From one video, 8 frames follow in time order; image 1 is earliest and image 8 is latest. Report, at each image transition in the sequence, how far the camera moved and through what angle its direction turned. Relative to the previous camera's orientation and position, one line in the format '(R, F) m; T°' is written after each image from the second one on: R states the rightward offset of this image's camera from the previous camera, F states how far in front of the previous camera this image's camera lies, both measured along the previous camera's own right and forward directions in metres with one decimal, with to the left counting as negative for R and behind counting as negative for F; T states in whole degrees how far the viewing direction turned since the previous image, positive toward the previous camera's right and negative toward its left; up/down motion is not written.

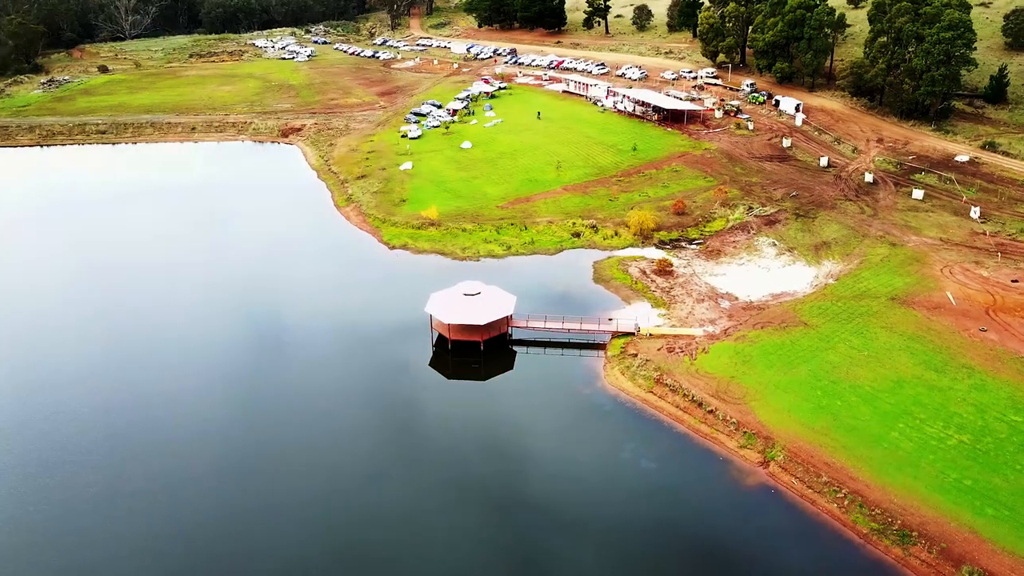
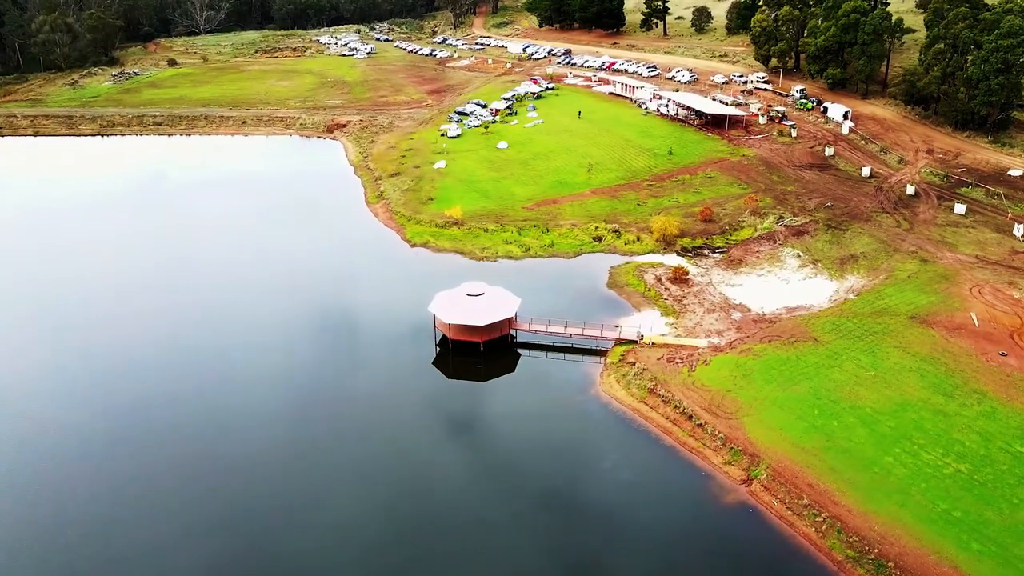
(+3.3, +0.2) m; -5°
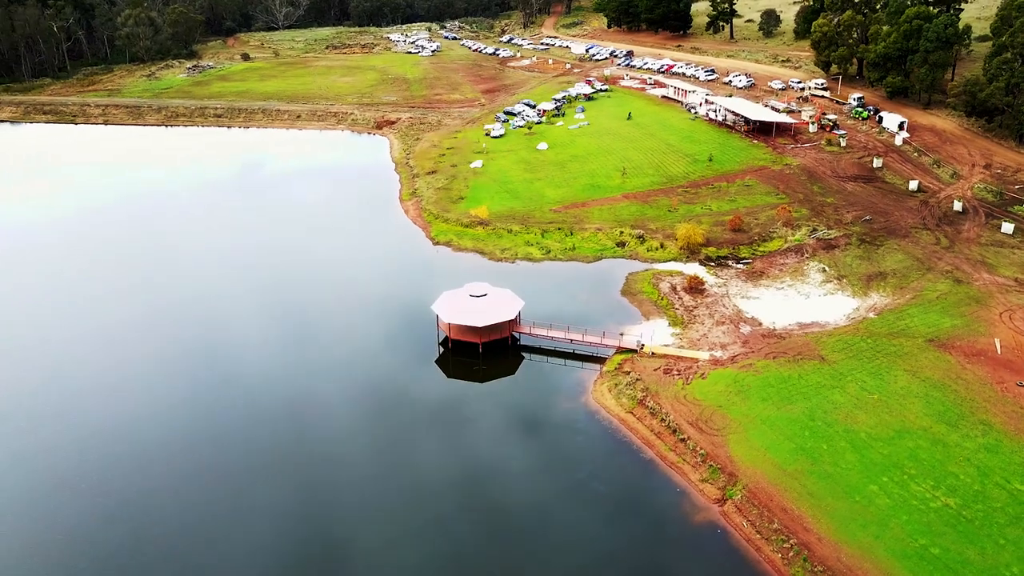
(+3.7, +0.3) m; -6°
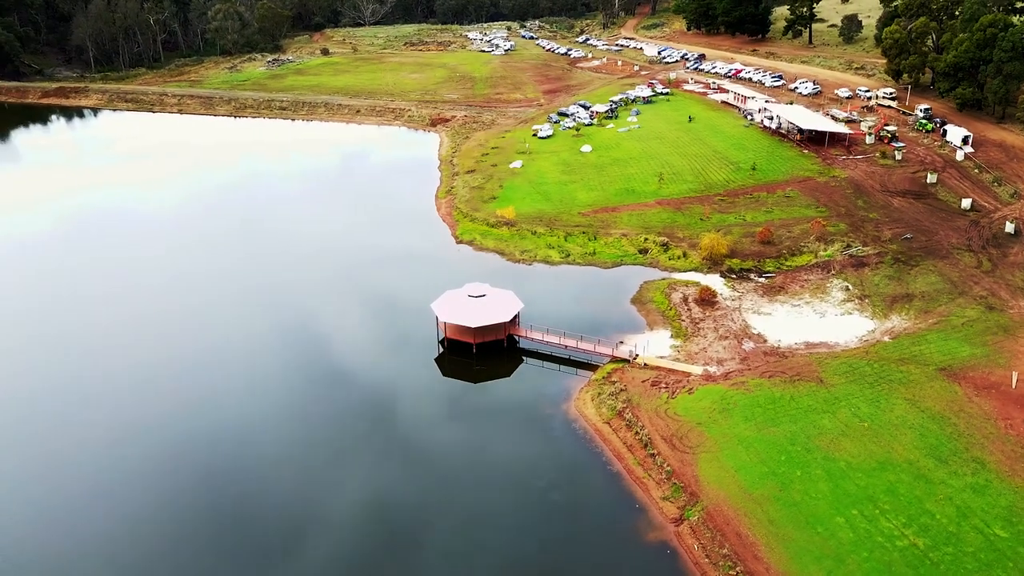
(+4.5, +0.4) m; -6°
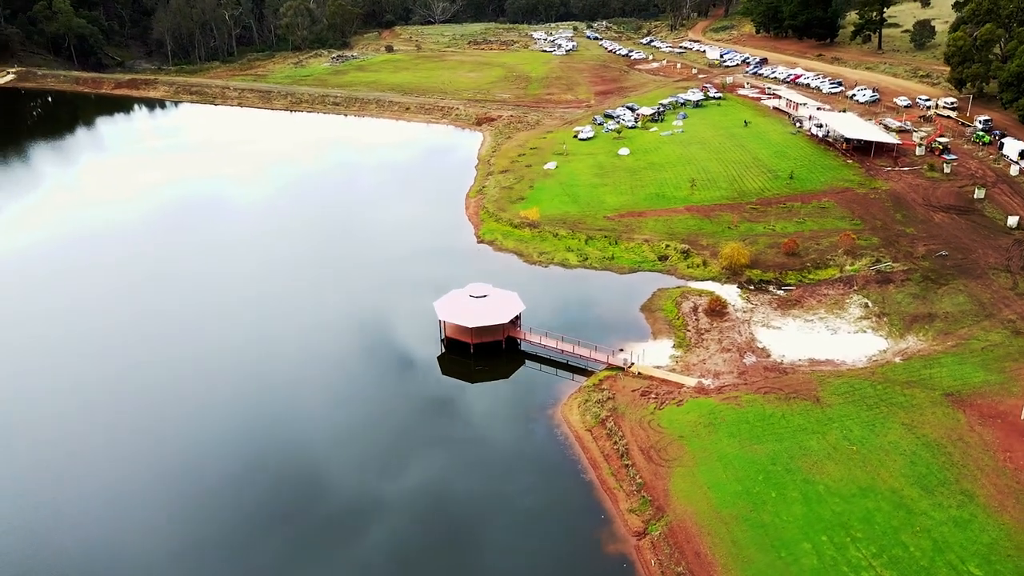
(+3.6, +0.3) m; -5°
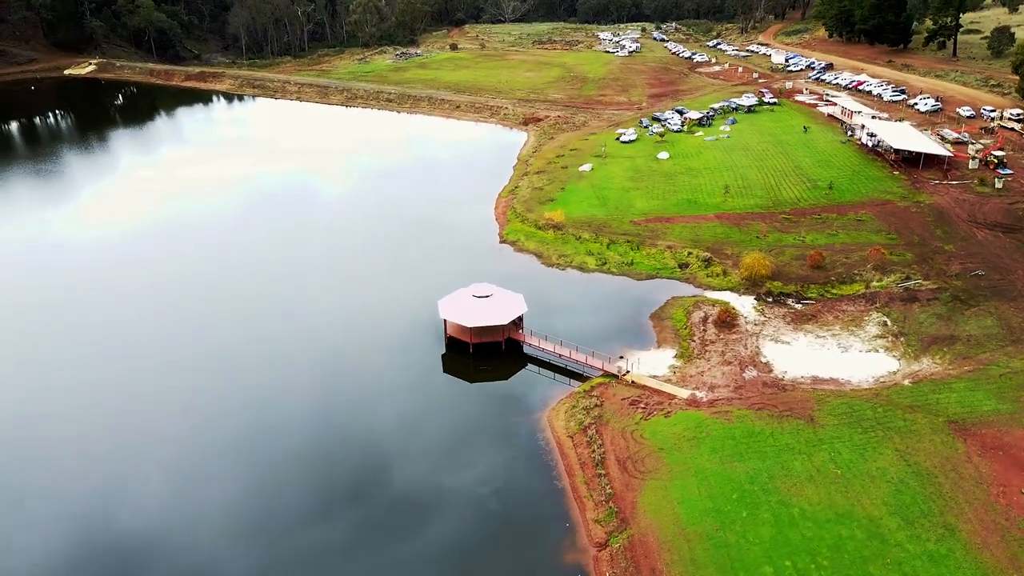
(+3.6, +0.3) m; -5°
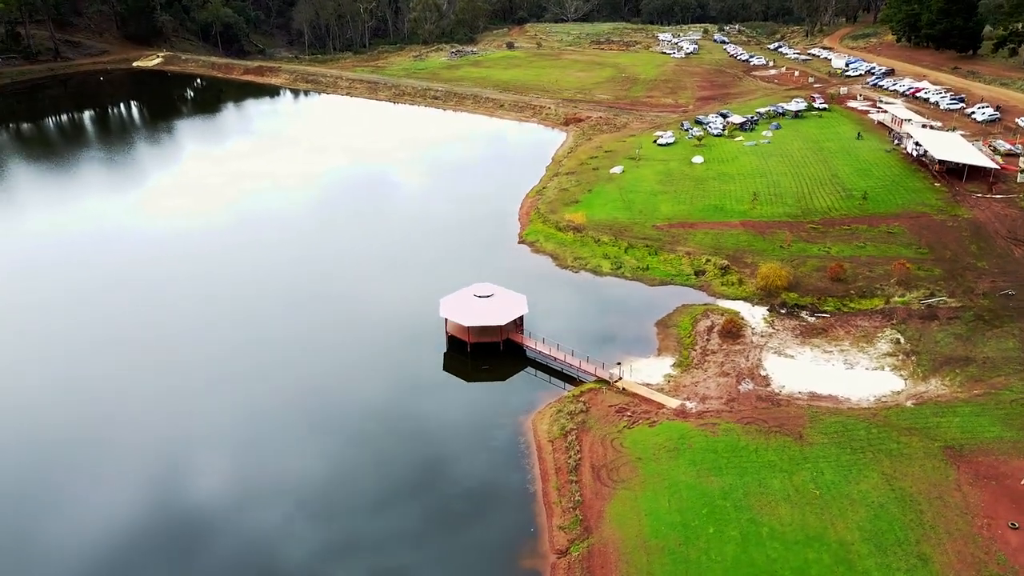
(+3.3, +0.3) m; -5°
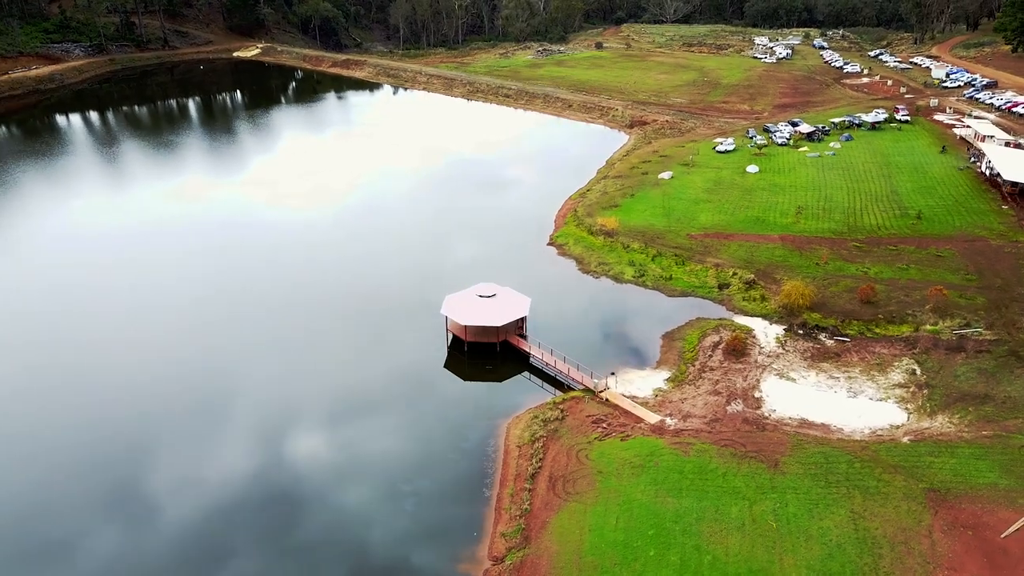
(+5.0, +0.6) m; -7°
